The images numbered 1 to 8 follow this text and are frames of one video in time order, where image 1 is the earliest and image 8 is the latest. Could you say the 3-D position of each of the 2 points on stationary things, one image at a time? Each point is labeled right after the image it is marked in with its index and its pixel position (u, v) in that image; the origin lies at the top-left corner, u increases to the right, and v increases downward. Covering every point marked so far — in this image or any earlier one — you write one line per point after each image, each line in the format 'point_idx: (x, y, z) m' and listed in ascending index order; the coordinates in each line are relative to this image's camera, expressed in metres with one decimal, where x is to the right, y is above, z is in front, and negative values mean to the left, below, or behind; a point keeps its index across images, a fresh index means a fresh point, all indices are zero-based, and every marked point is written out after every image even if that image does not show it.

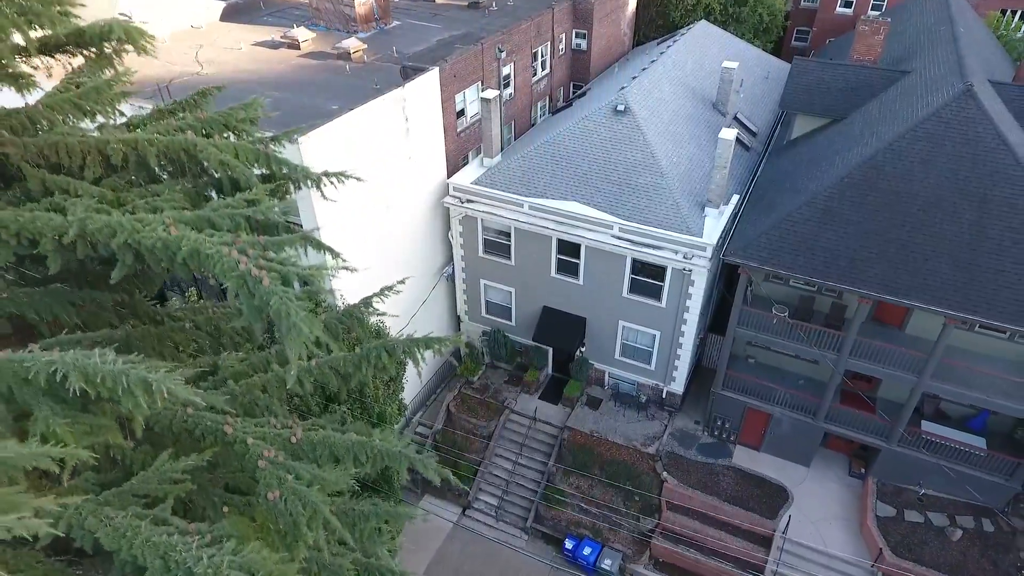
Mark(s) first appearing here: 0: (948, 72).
0: (+12.5, +6.2, +16.6) m
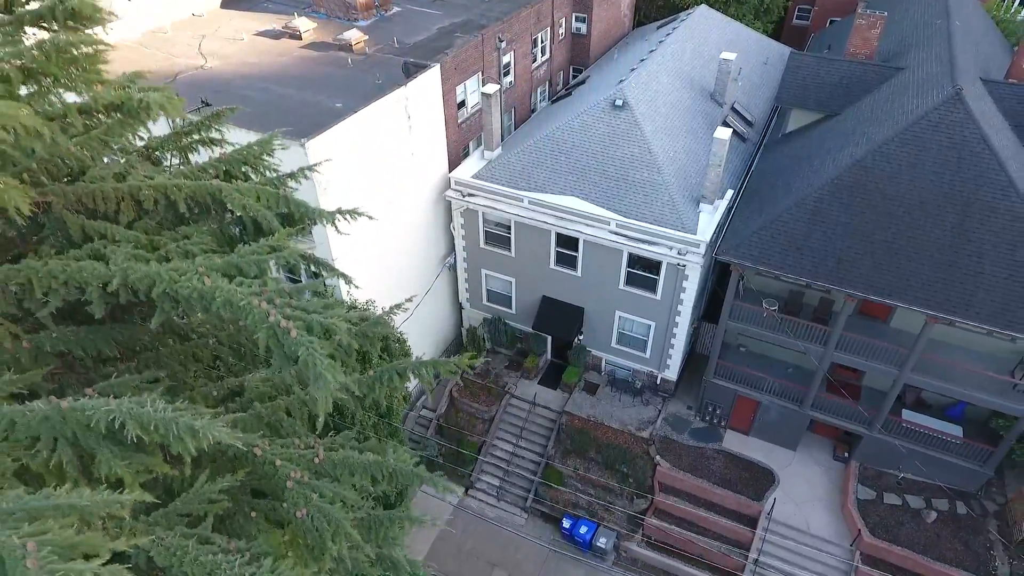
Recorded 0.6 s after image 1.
0: (+12.5, +6.3, +16.8) m
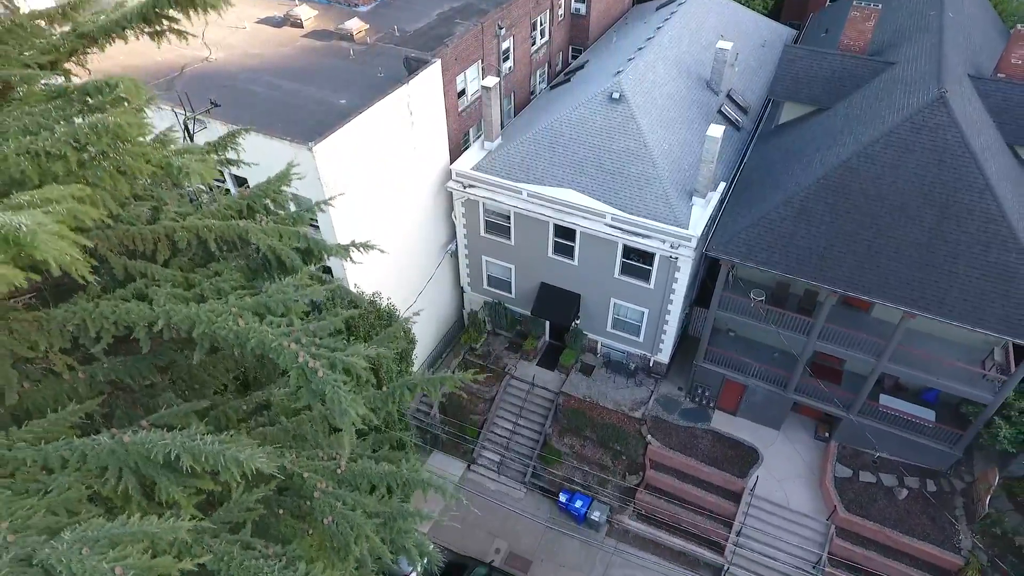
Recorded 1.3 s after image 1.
0: (+12.5, +6.5, +17.2) m
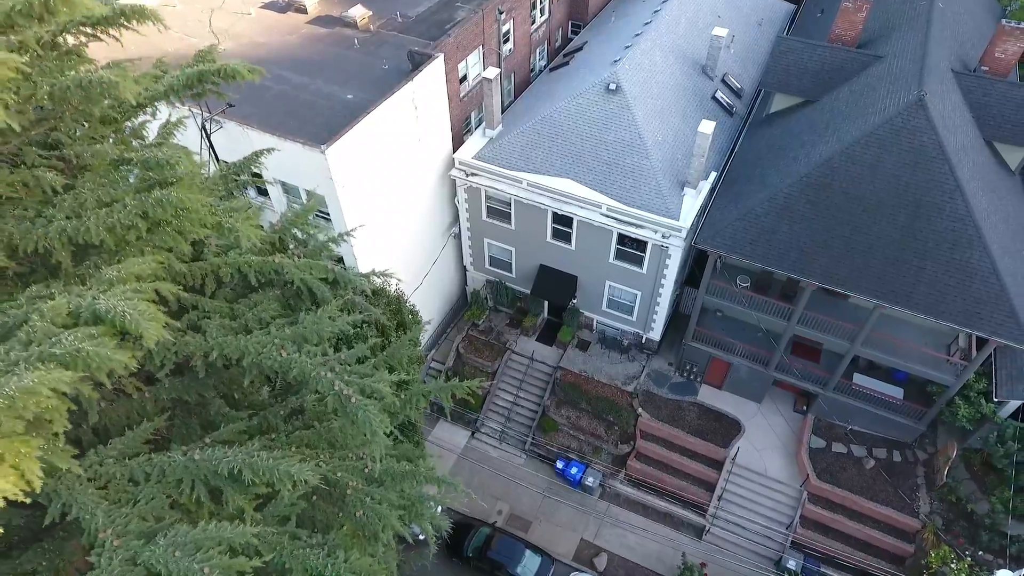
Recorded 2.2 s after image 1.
0: (+12.5, +6.9, +17.8) m
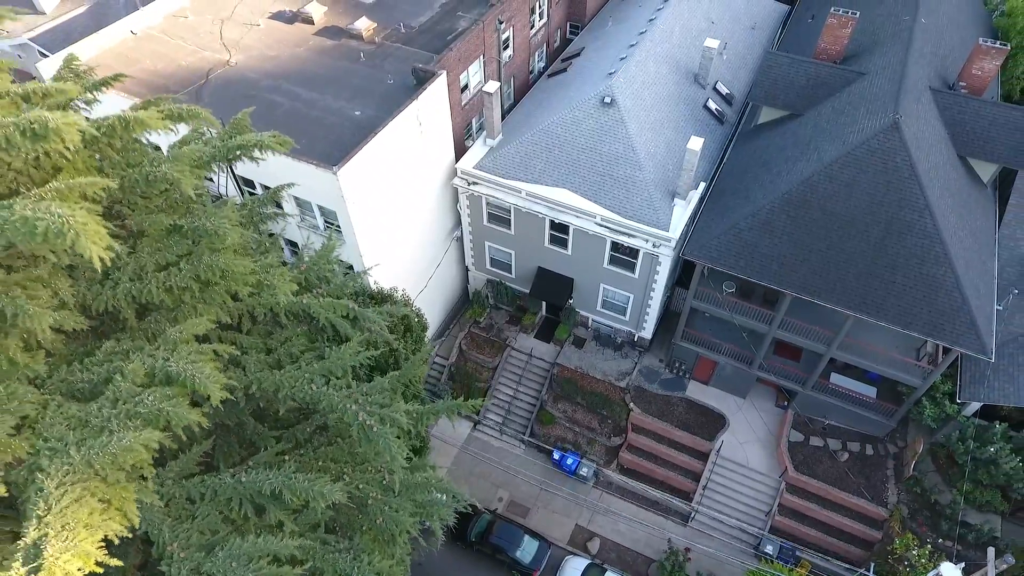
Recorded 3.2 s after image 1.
0: (+12.4, +6.6, +18.8) m
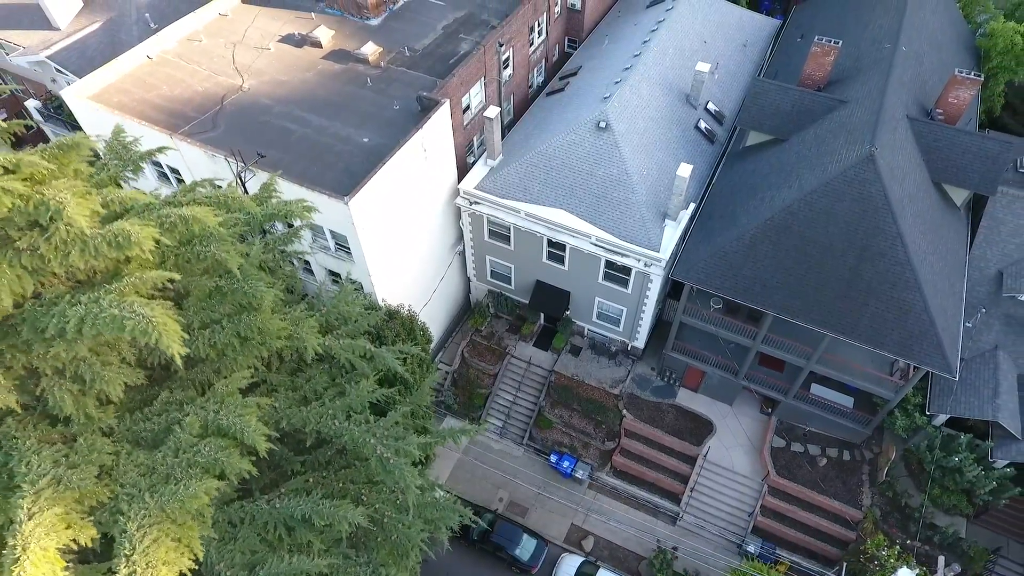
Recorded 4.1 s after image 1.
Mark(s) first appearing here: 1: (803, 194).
0: (+12.4, +5.9, +19.9) m
1: (+9.8, +3.2, +19.3) m
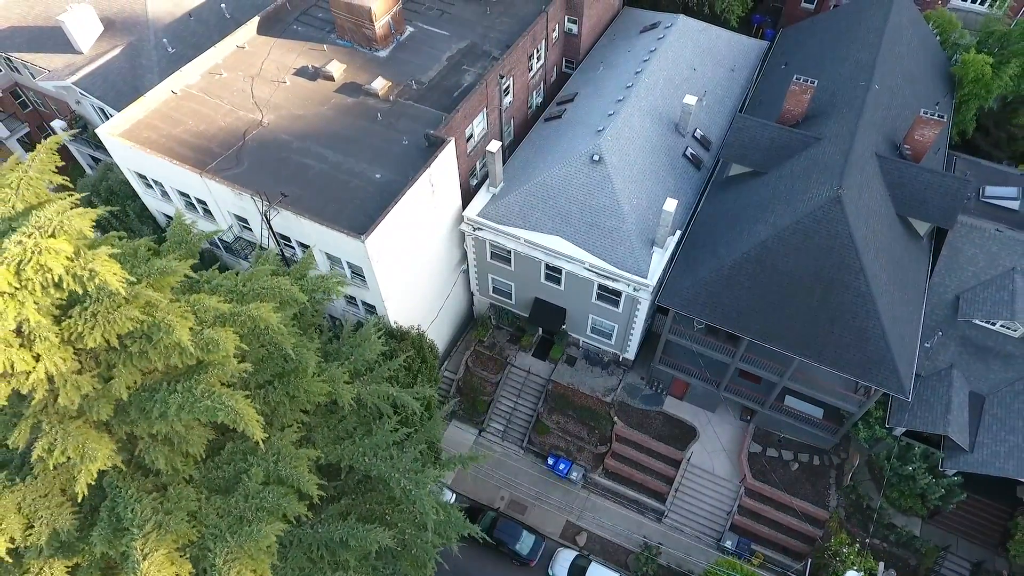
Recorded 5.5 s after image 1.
0: (+12.4, +4.9, +21.7) m
1: (+9.8, +2.2, +21.2) m
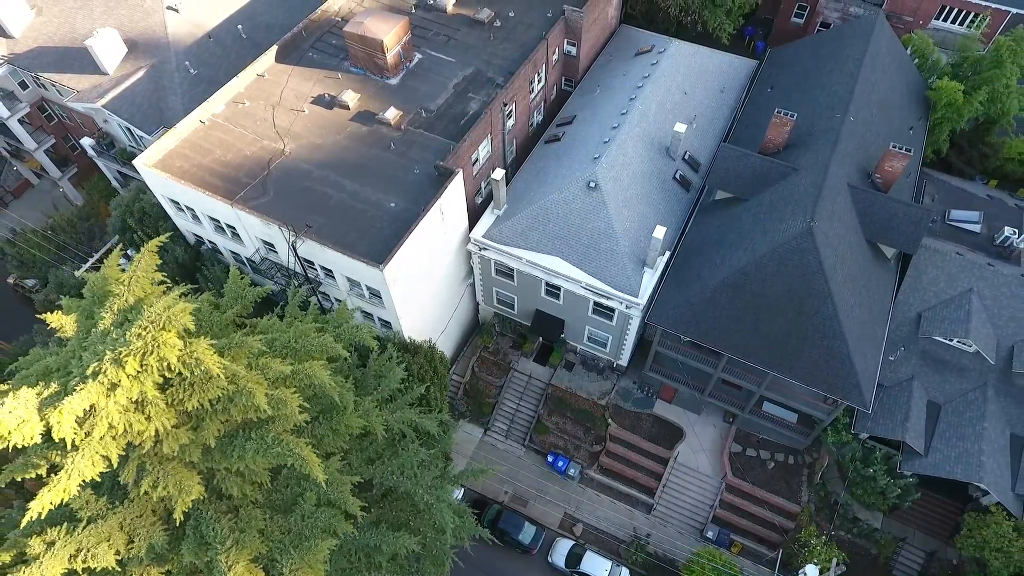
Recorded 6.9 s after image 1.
0: (+12.5, +4.0, +23.8) m
1: (+9.9, +1.3, +23.4) m
